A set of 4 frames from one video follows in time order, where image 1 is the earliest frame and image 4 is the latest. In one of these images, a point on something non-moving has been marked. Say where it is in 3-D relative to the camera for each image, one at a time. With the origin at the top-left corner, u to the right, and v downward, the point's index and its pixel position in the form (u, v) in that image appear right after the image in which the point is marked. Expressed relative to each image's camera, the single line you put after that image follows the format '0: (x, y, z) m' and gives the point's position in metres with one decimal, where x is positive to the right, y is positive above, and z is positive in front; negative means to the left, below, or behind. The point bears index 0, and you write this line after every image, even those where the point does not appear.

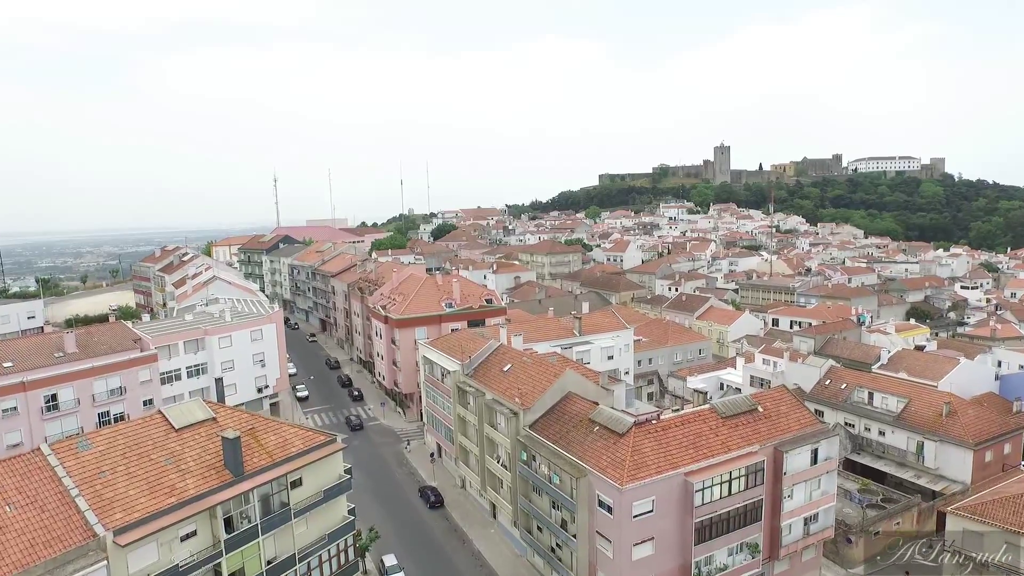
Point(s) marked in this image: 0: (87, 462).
0: (-12.2, -5.0, +17.0) m
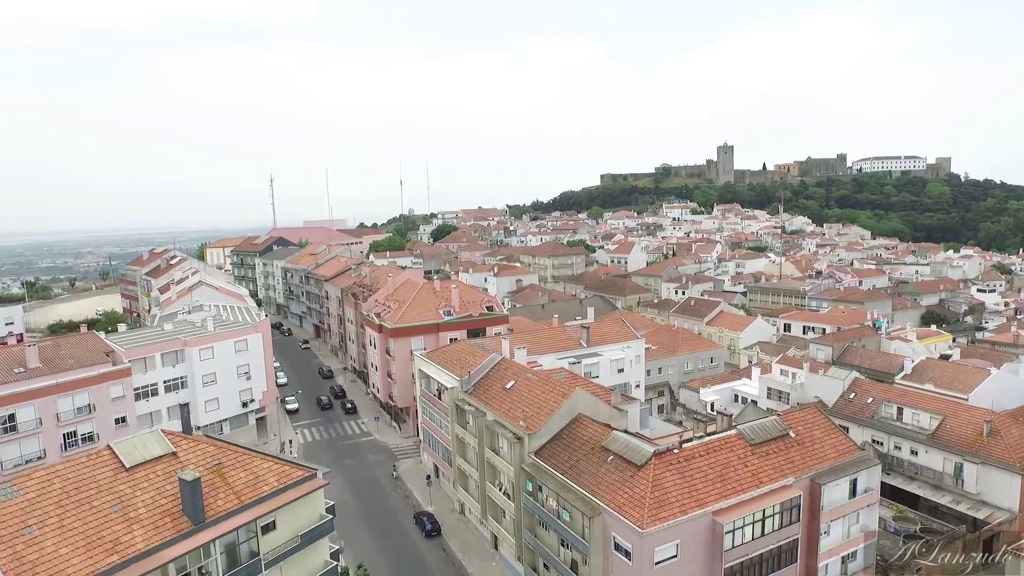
0: (-12.0, -5.4, +14.3) m
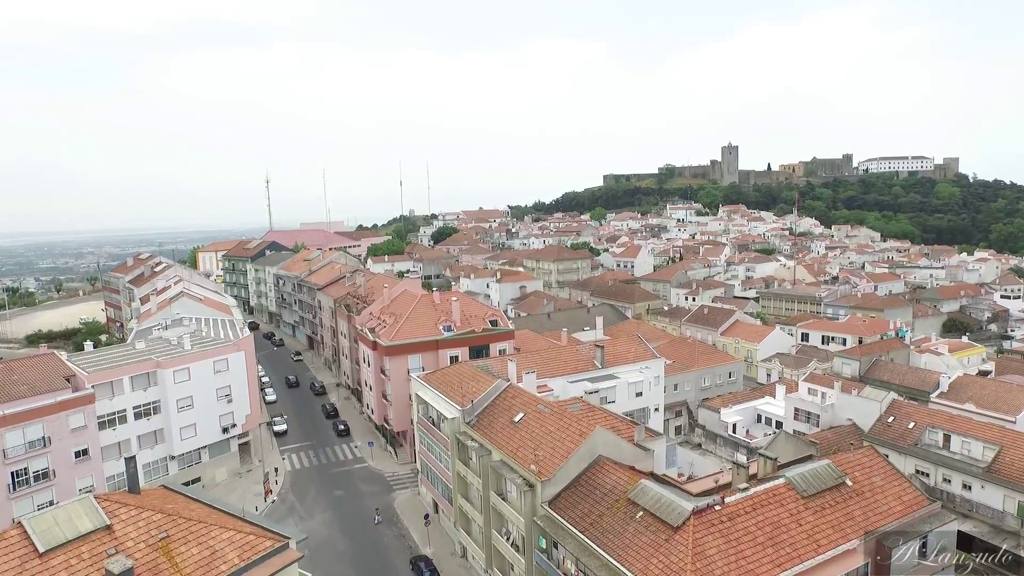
0: (-11.7, -6.3, +10.9) m
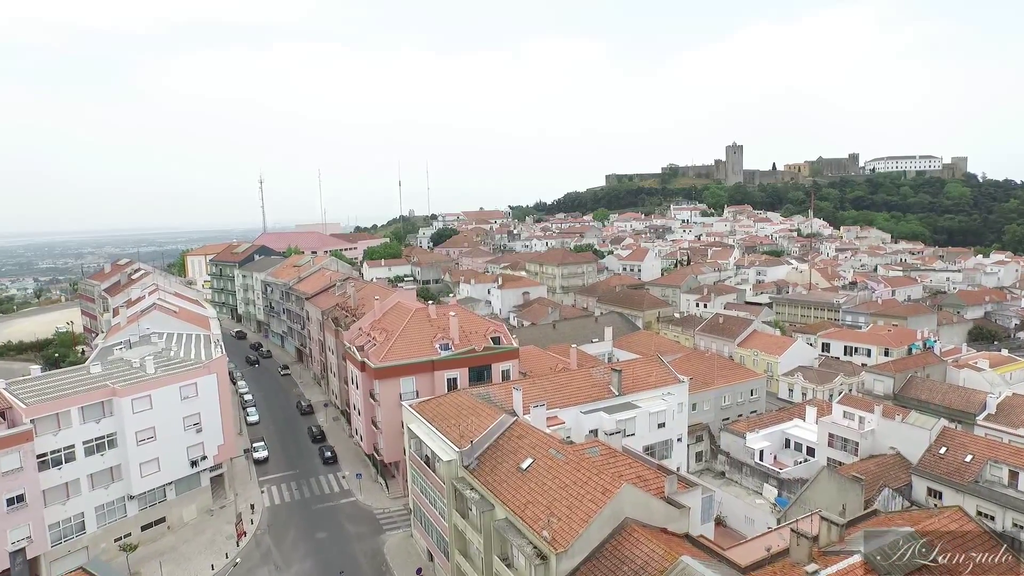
0: (-11.5, -7.1, +7.0) m
